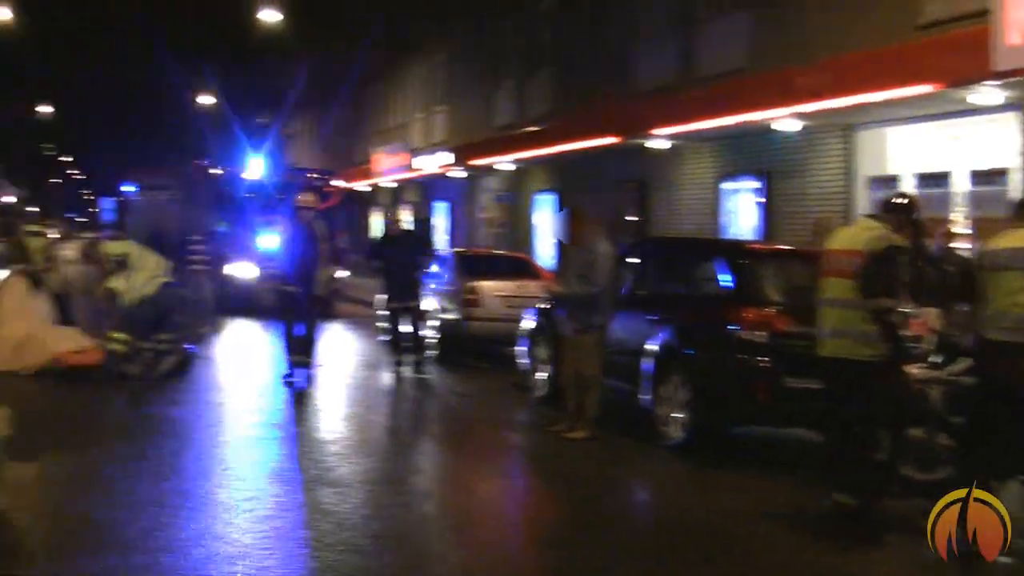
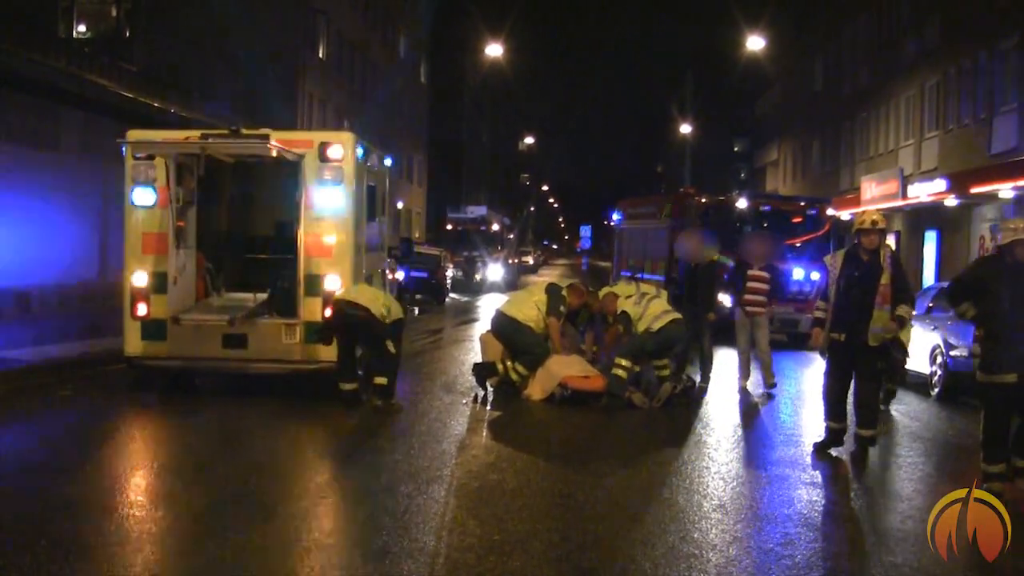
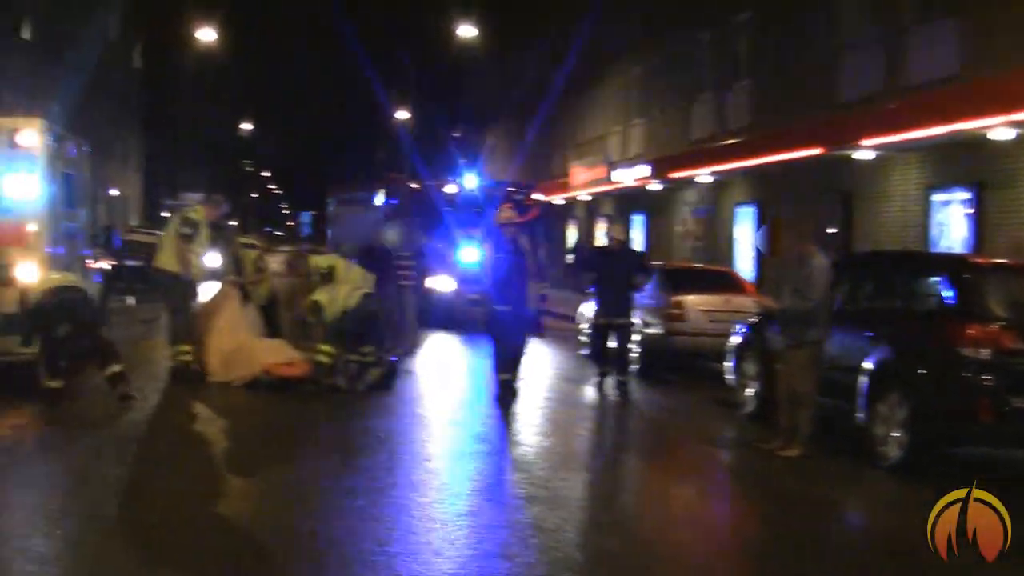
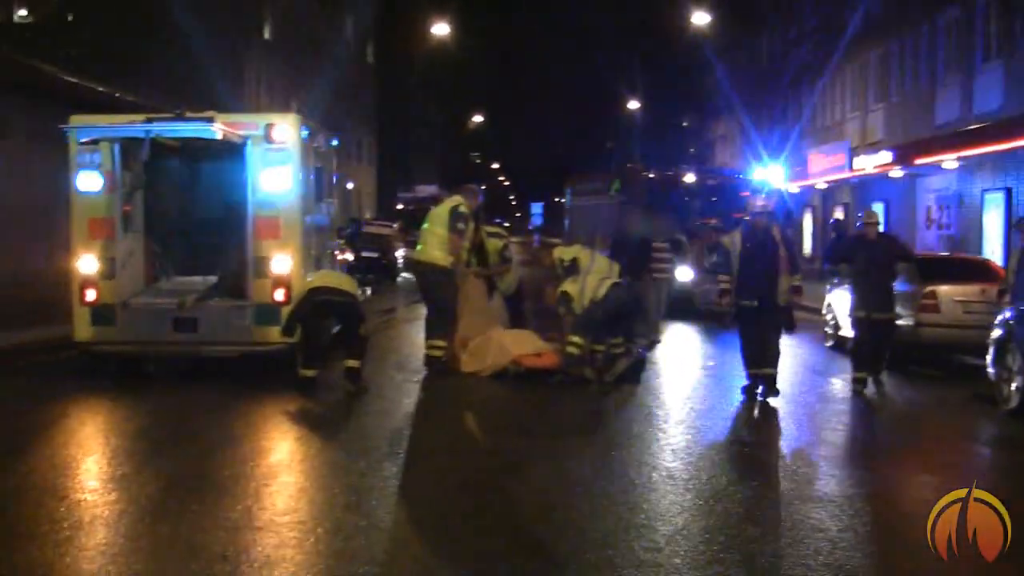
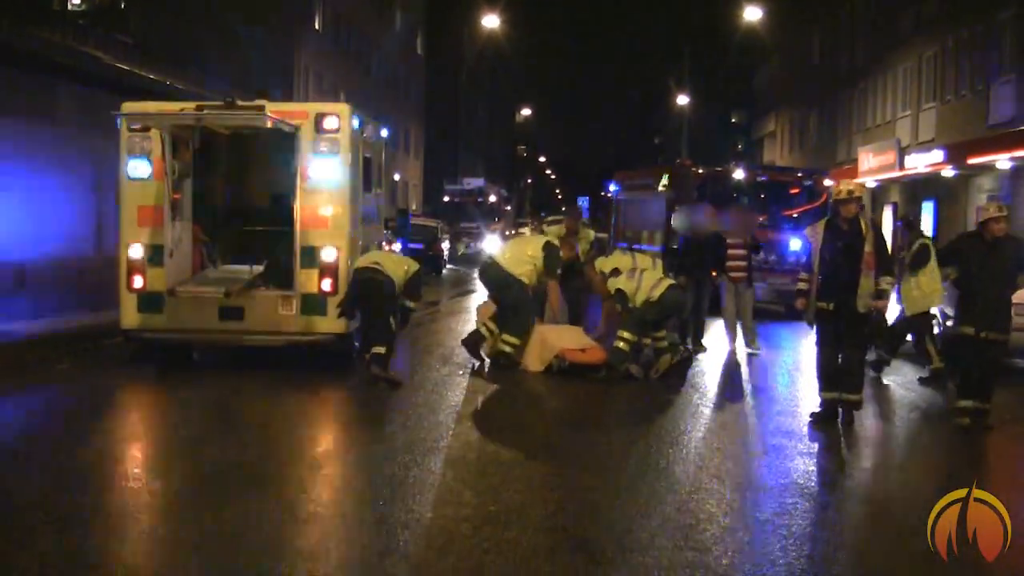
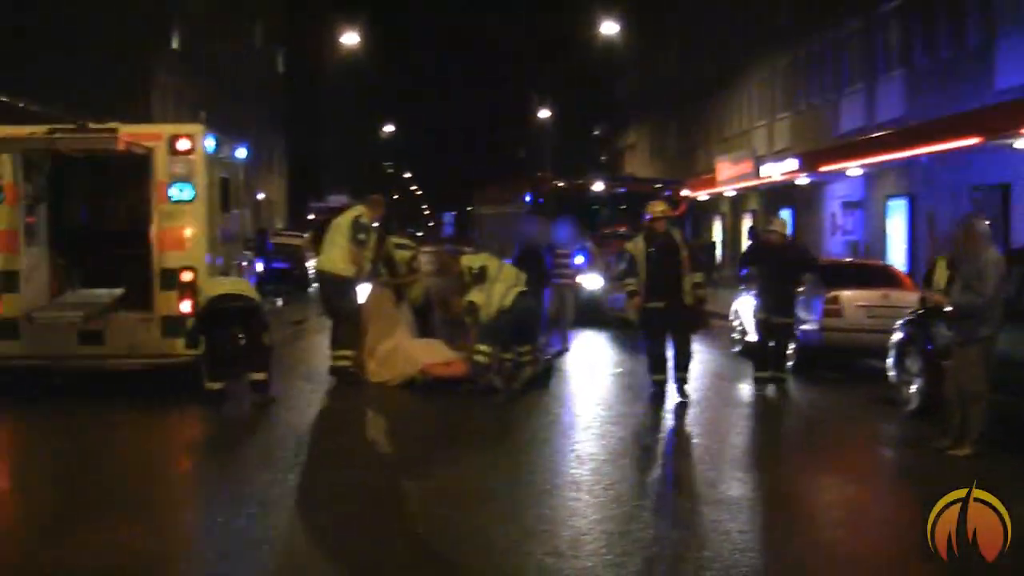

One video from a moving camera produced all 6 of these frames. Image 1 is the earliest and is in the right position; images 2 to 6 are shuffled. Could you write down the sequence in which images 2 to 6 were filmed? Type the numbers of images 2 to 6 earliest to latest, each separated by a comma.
3, 6, 4, 5, 2
